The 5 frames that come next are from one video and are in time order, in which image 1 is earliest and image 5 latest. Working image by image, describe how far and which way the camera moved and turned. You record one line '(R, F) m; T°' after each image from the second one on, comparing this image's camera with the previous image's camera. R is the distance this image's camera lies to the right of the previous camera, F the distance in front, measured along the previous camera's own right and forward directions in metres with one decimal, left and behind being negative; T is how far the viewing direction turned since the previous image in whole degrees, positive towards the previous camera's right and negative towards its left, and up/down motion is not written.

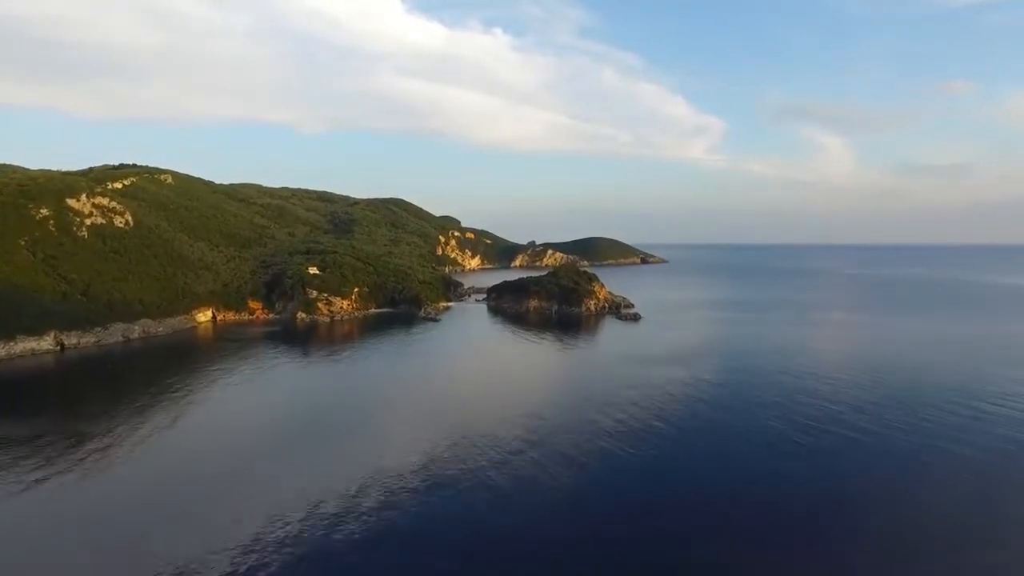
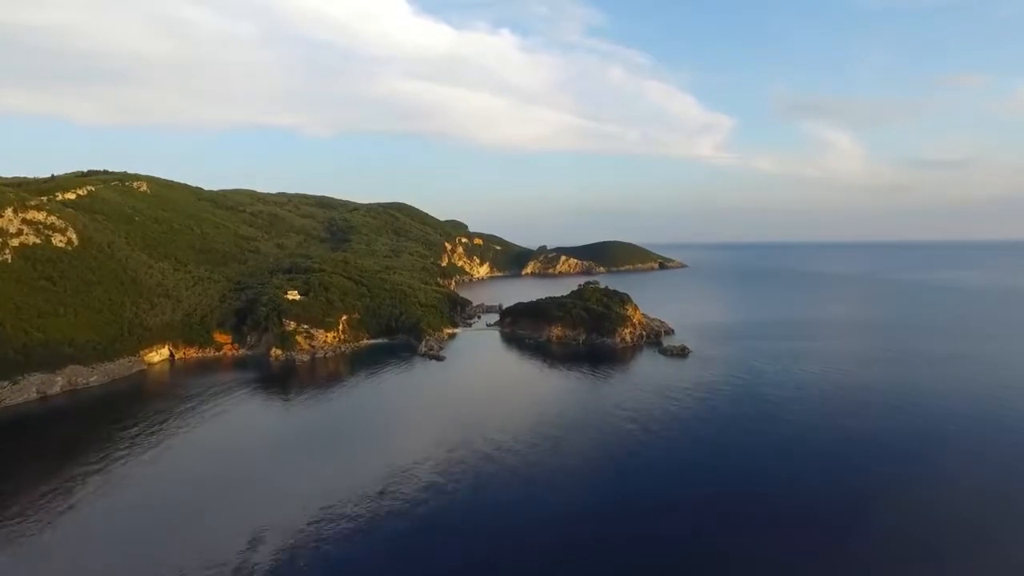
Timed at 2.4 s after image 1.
(-1.0, +10.9) m; -1°
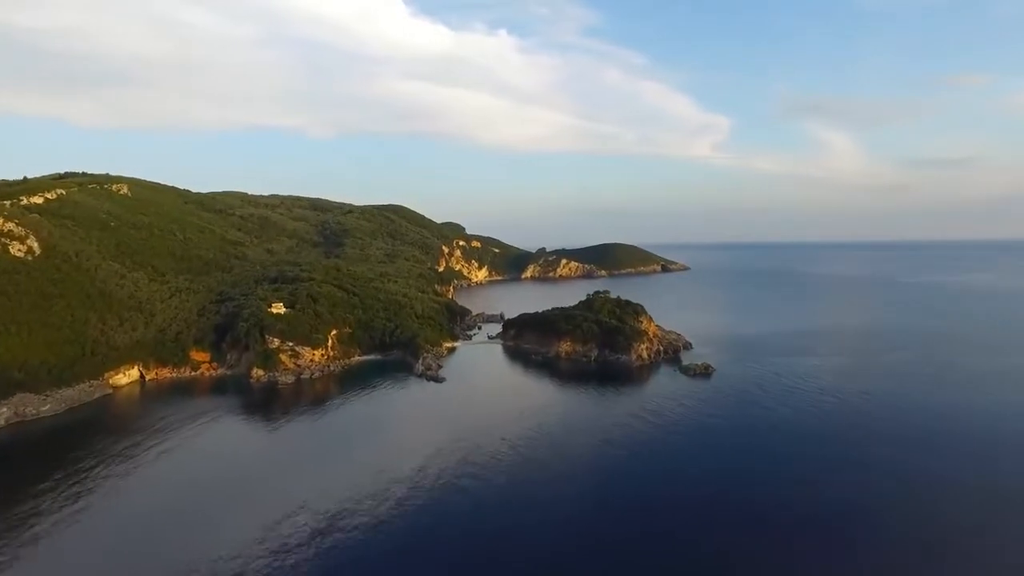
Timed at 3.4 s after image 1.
(-0.7, +4.7) m; 0°
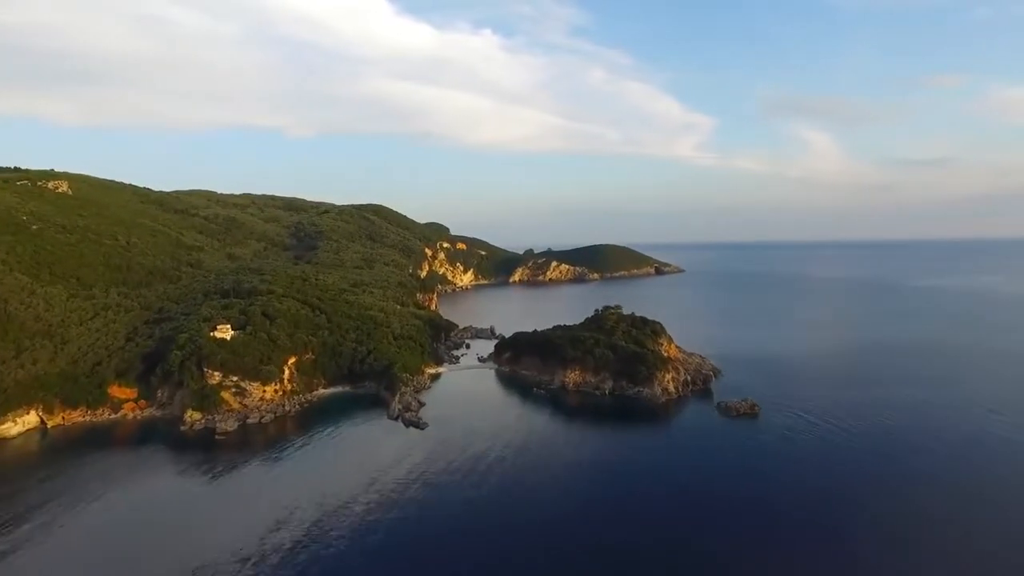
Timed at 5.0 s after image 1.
(-0.9, +8.9) m; +1°
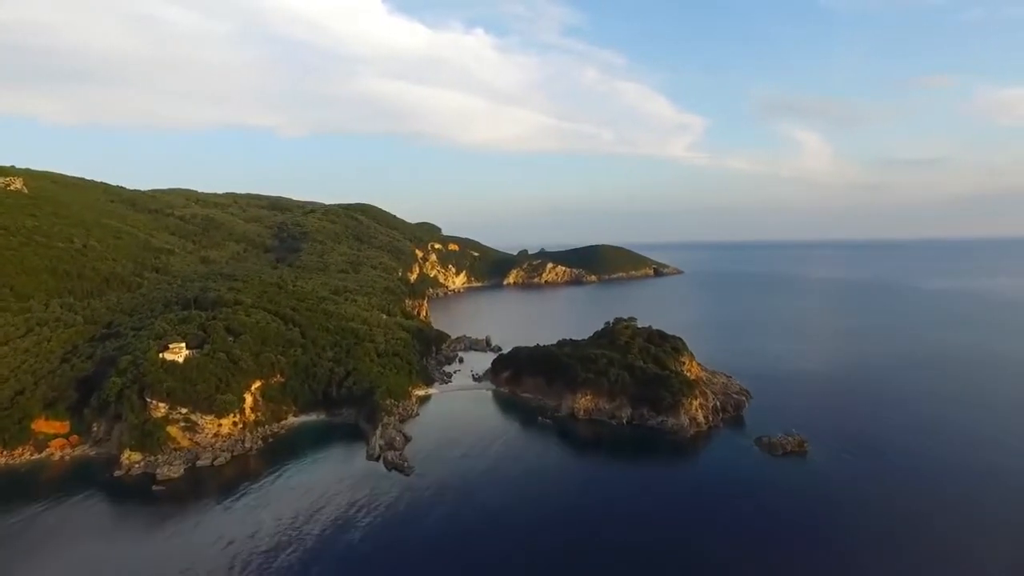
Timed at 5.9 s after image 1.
(-0.5, +6.0) m; +1°
